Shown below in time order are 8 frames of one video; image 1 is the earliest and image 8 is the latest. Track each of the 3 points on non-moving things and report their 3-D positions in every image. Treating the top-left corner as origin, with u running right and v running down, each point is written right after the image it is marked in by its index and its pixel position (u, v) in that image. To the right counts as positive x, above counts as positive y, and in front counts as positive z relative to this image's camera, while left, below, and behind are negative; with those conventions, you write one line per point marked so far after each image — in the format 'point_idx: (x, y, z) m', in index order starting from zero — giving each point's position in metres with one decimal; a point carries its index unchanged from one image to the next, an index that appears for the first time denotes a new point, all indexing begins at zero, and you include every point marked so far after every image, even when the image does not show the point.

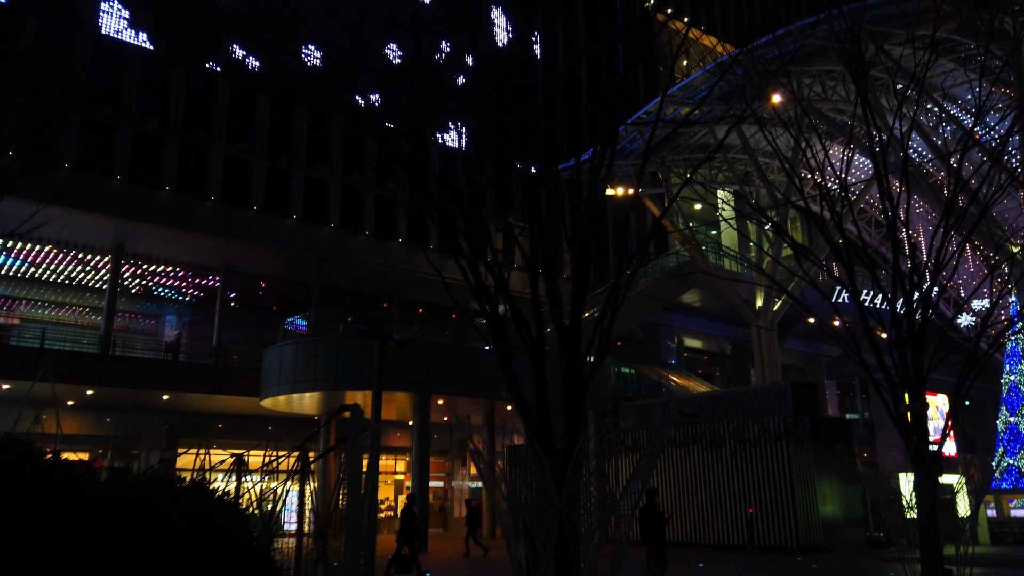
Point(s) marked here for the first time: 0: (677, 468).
0: (+4.2, -4.6, +19.3) m
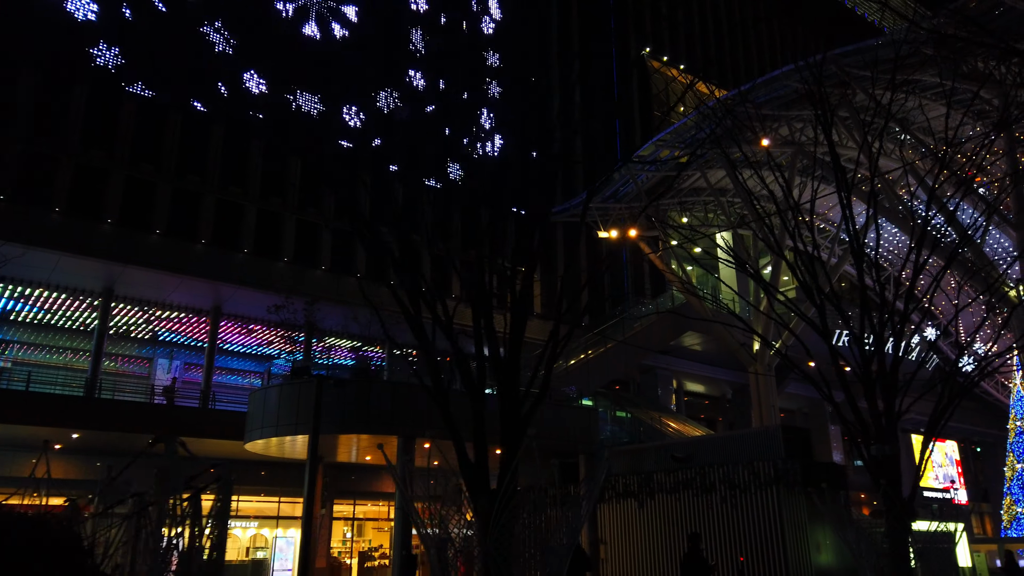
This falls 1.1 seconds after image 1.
0: (+3.9, -5.6, +18.9) m
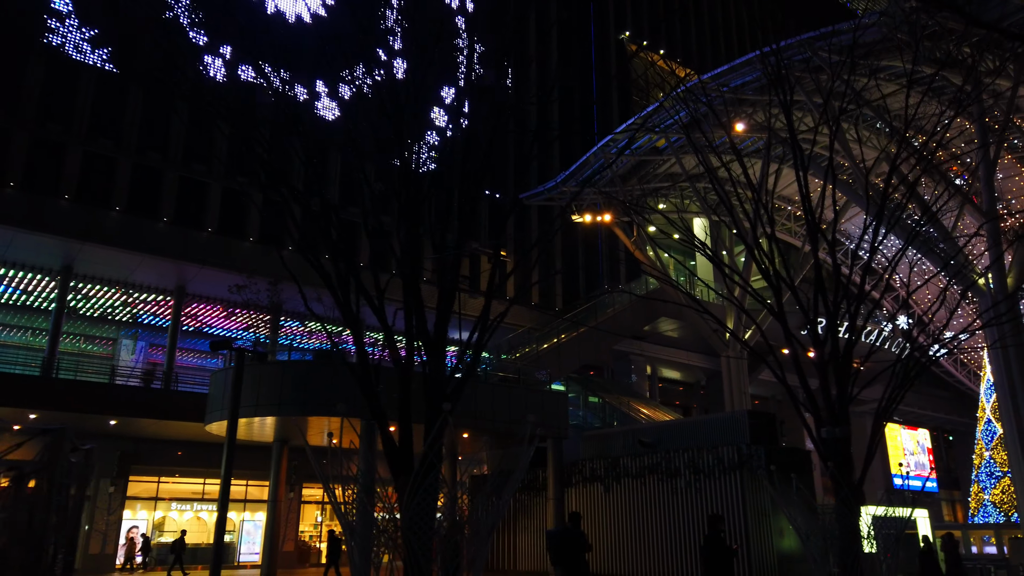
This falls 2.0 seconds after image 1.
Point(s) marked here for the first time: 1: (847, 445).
0: (+3.0, -5.2, +18.8) m
1: (+3.8, -1.8, +8.7) m
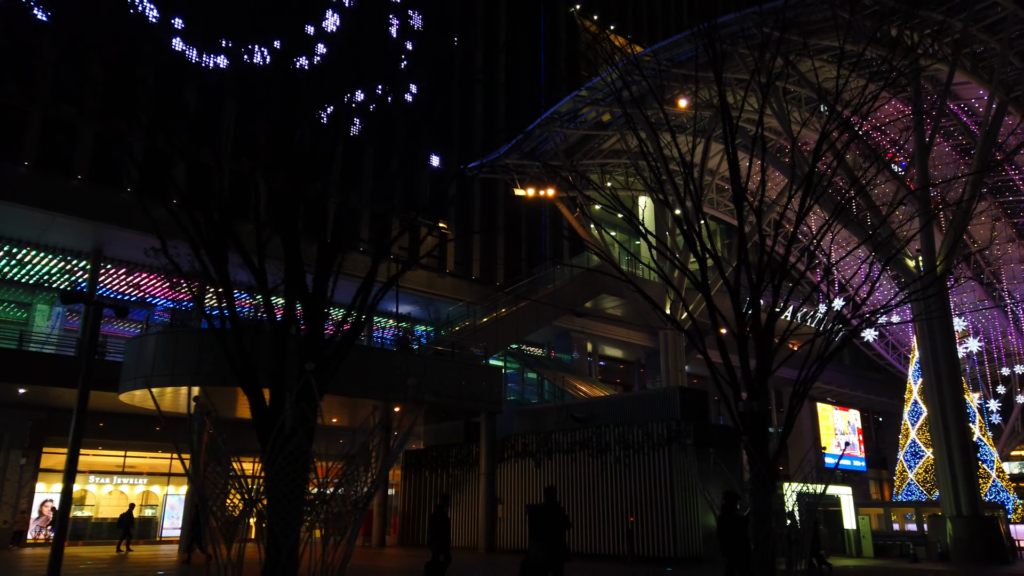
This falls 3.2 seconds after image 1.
0: (+1.3, -4.6, +18.6) m
1: (+2.8, -1.5, +8.6) m
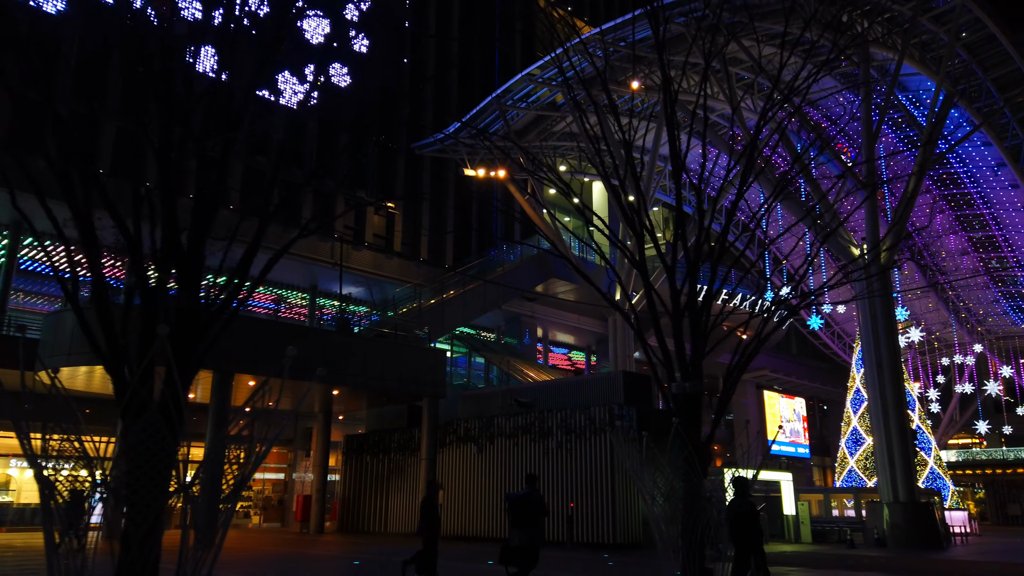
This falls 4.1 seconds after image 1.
0: (-0.1, -4.1, +18.3) m
1: (+2.0, -1.2, +8.3) m
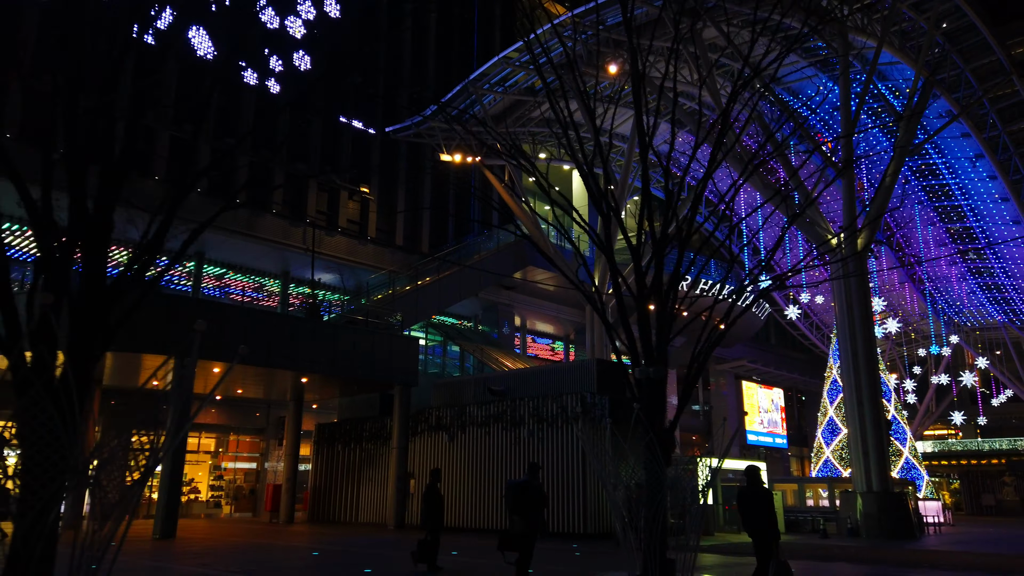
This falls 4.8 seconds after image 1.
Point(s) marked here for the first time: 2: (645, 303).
0: (-0.8, -3.8, +18.0) m
1: (+1.5, -1.1, +8.0) m
2: (+1.4, -0.2, +8.2) m
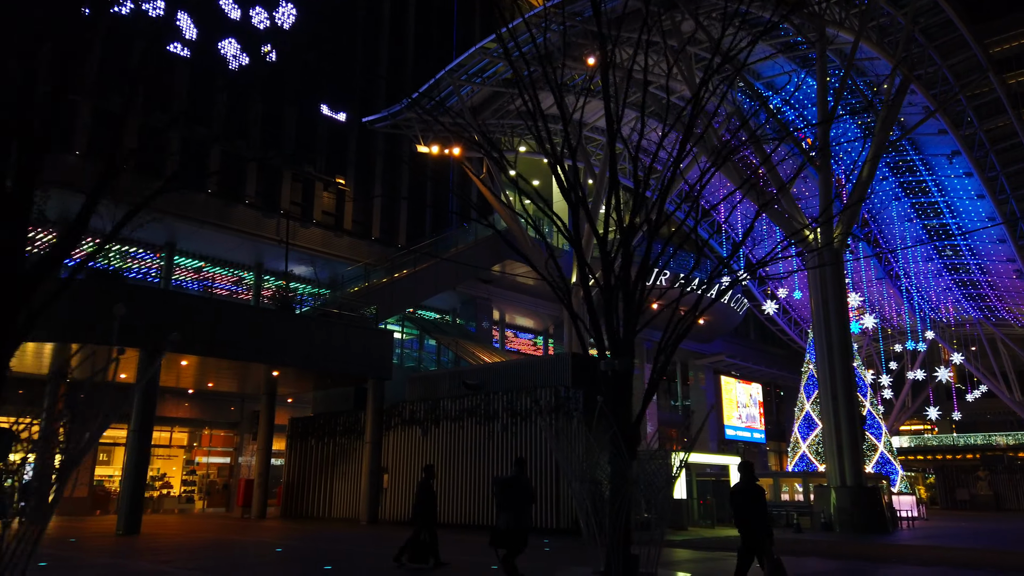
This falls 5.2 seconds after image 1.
0: (-1.4, -3.6, +17.8) m
1: (+1.2, -1.0, +7.8) m
2: (+1.1, -0.1, +8.0) m
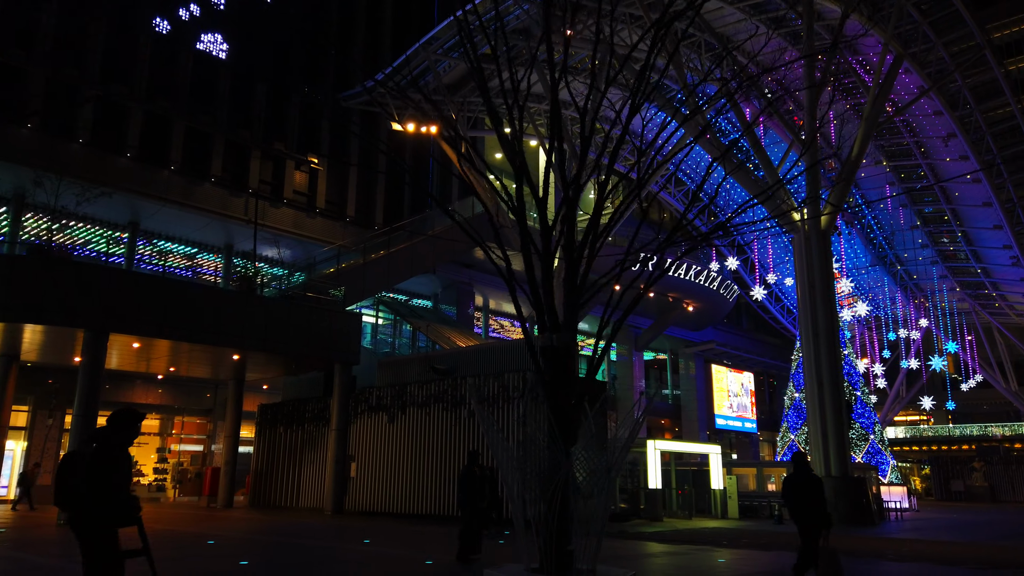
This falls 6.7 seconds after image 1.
0: (-2.1, -3.2, +17.0) m
1: (+0.5, -0.6, +7.0) m
2: (+0.4, +0.2, +7.2) m
